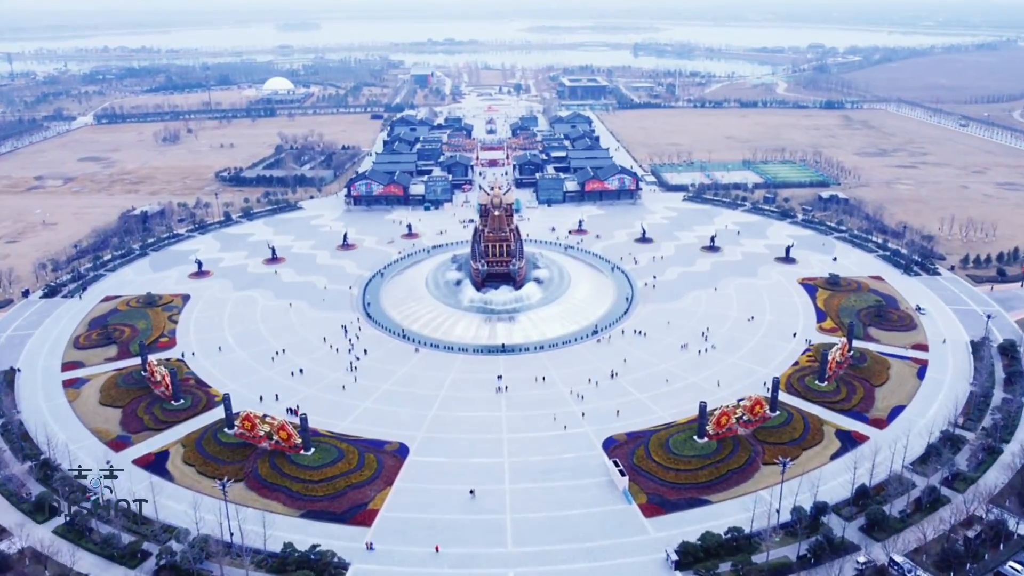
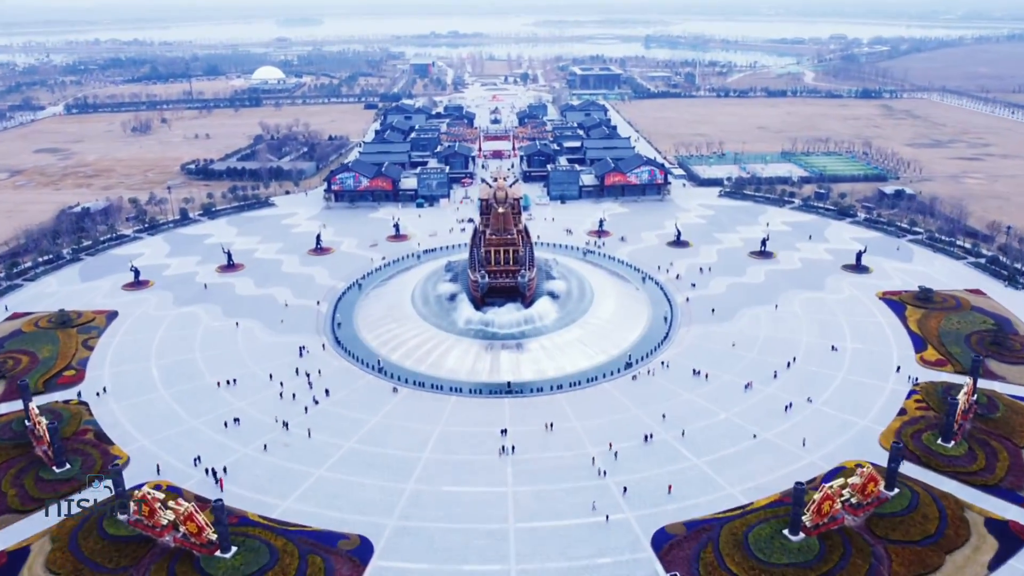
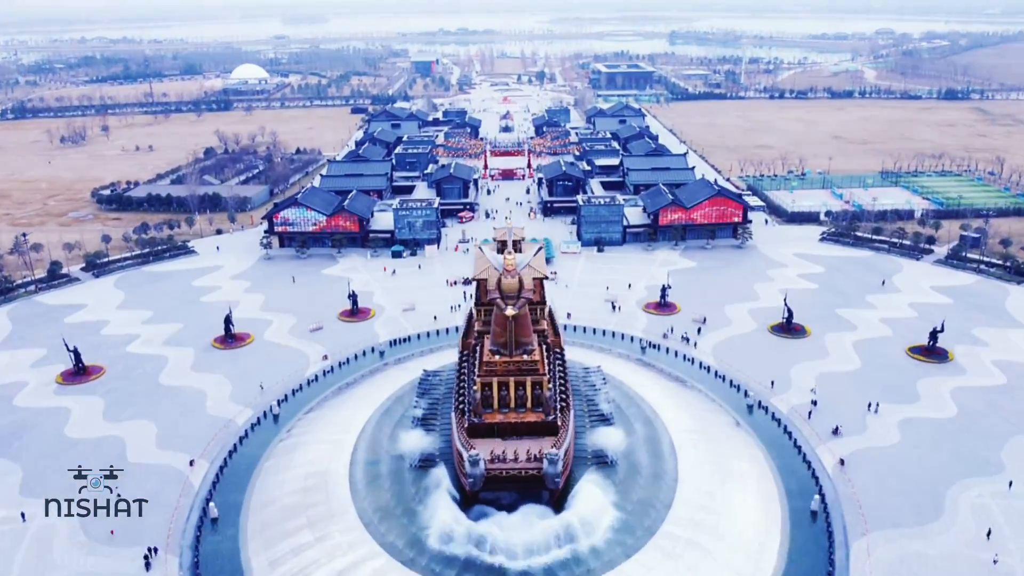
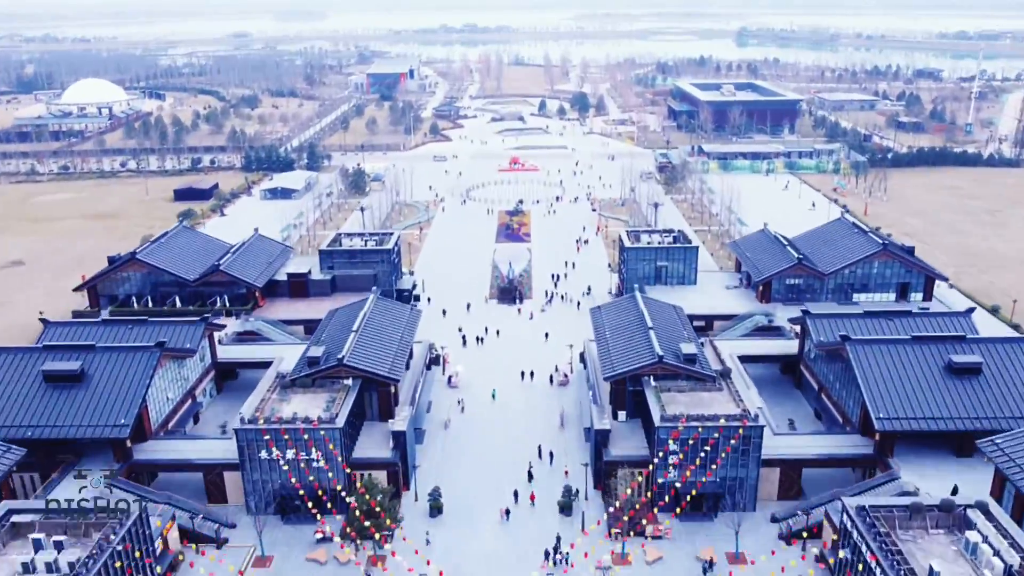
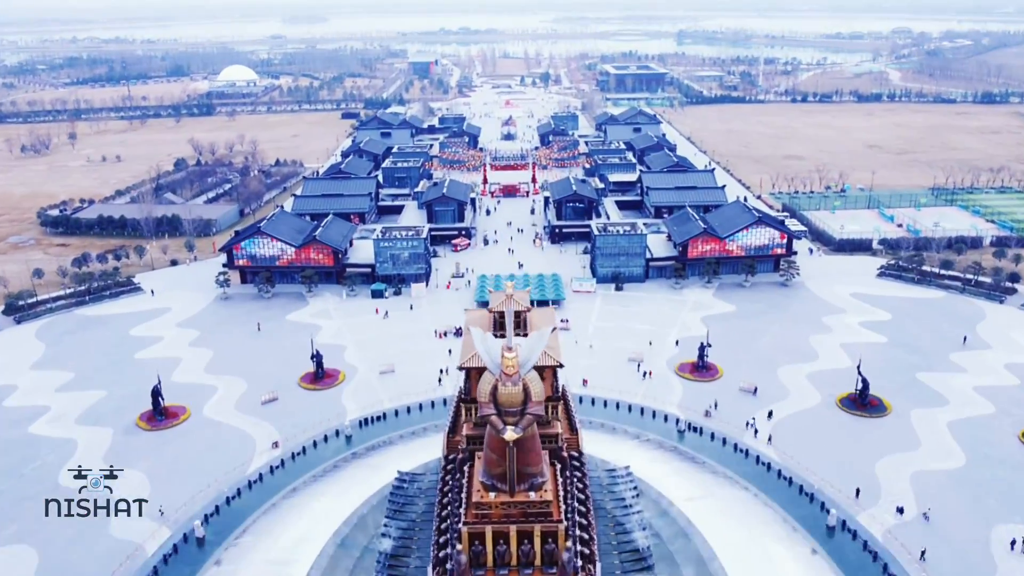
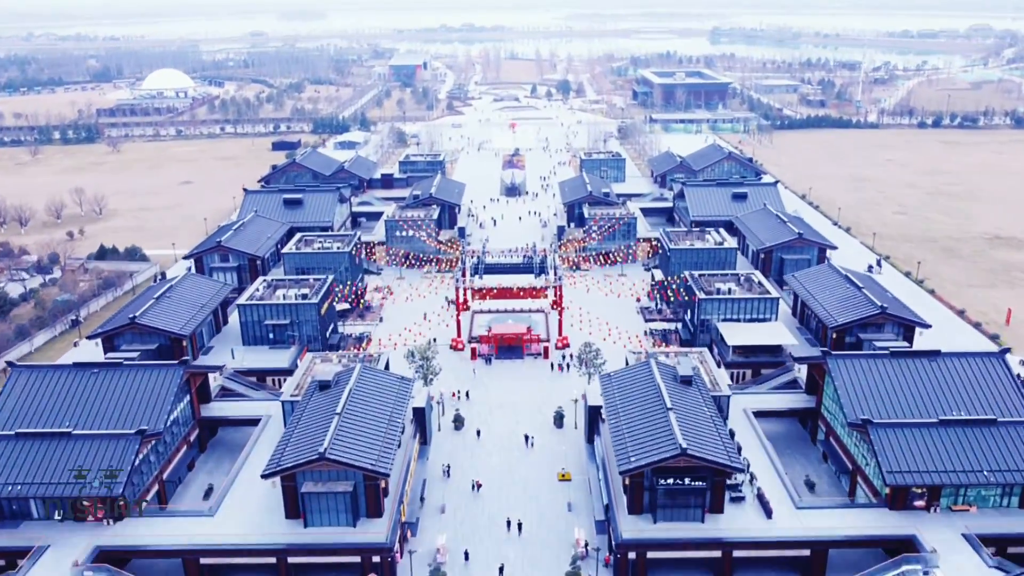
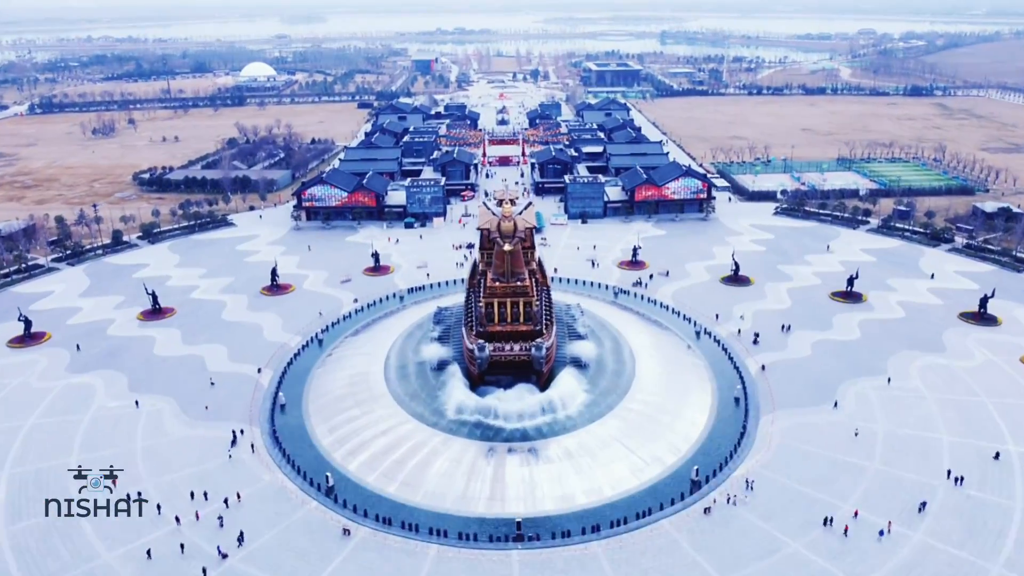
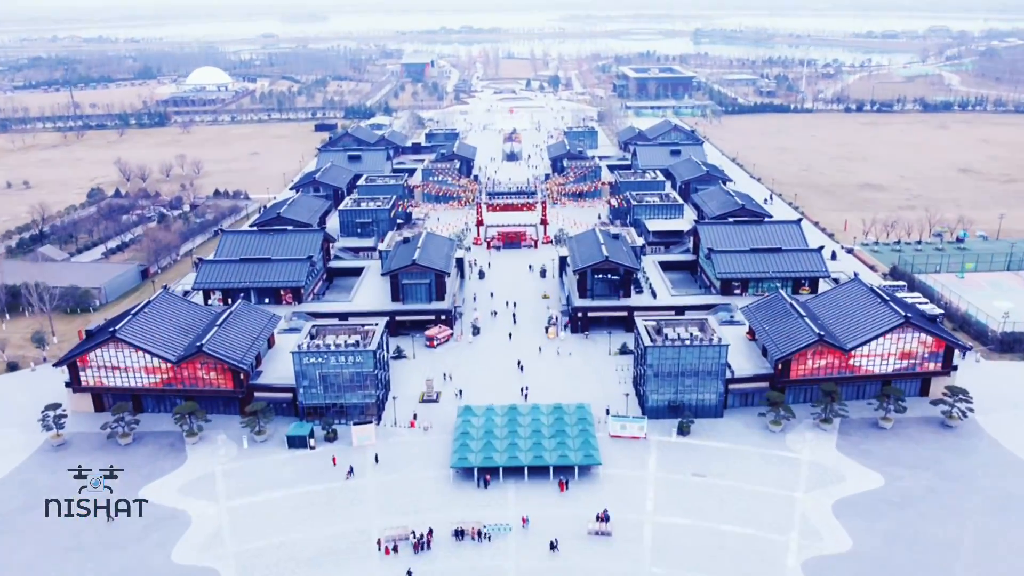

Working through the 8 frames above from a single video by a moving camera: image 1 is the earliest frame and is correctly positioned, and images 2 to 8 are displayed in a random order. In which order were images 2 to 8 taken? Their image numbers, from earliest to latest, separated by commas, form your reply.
2, 7, 3, 5, 8, 6, 4
